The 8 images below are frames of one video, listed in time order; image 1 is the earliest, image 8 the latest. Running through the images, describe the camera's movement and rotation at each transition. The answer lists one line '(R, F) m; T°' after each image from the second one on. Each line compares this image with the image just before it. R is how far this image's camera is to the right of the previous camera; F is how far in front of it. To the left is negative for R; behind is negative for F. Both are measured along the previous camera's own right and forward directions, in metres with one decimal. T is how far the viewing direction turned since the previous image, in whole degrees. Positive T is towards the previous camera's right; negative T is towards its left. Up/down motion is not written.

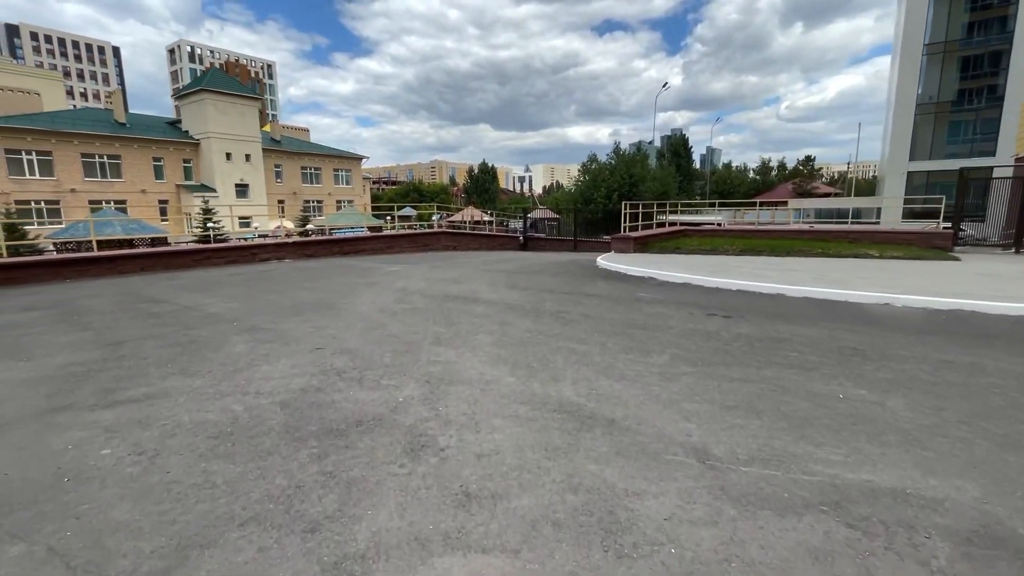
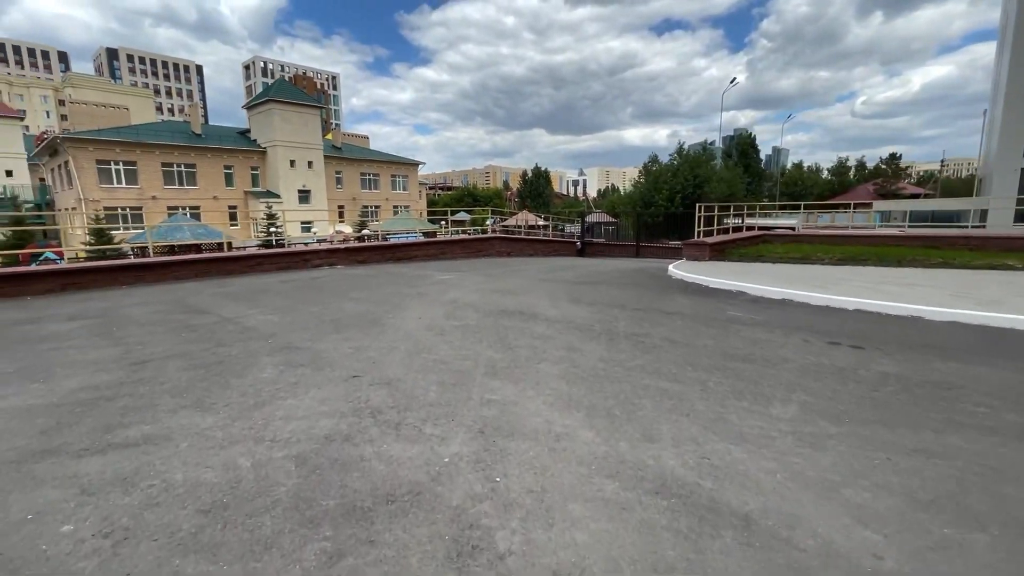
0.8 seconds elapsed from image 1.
(-0.2, +0.9) m; -6°
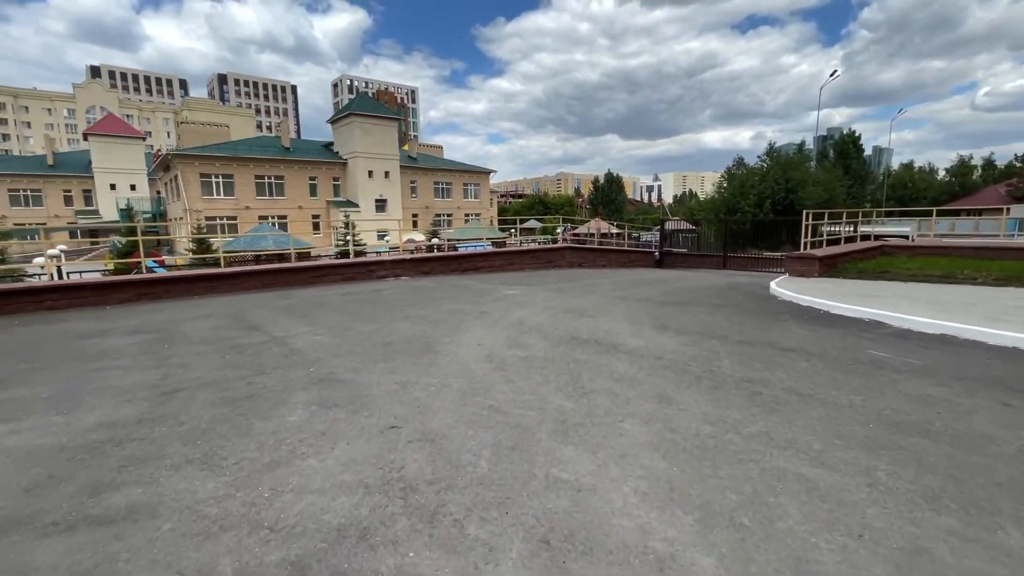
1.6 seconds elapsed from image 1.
(-0.1, +0.9) m; -8°
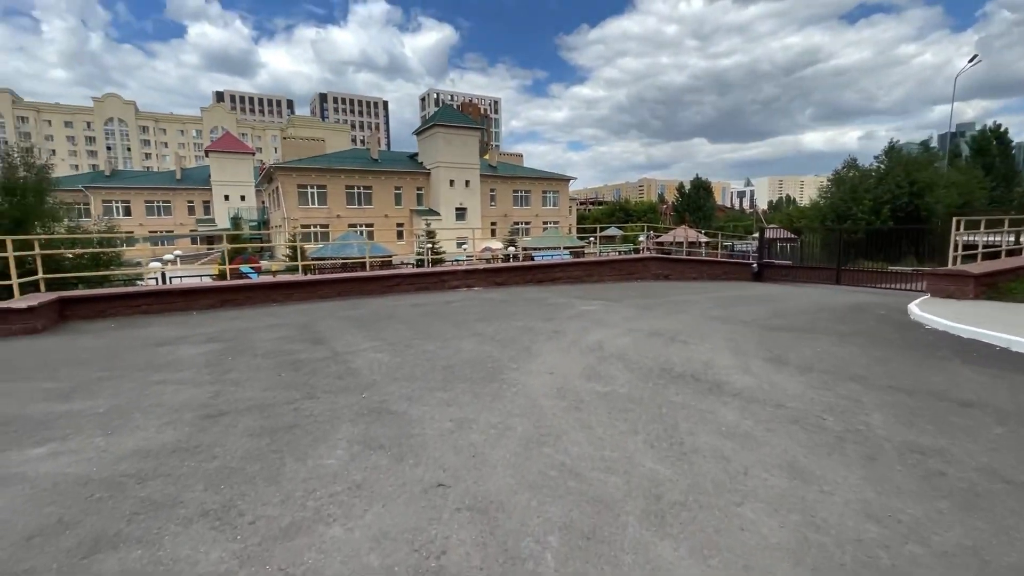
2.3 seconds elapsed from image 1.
(0.0, +0.7) m; -9°
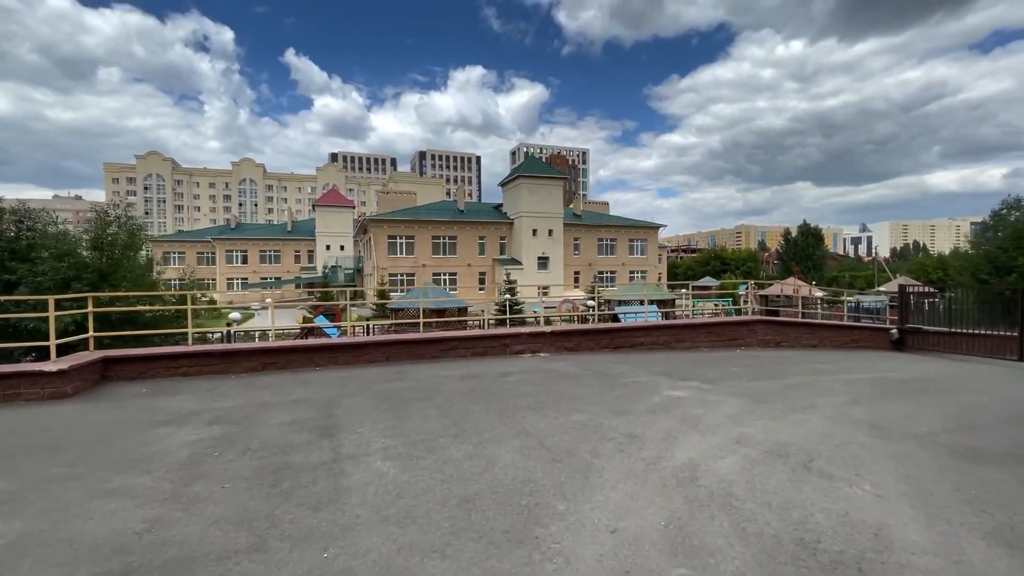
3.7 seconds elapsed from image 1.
(+0.3, +1.5) m; -10°
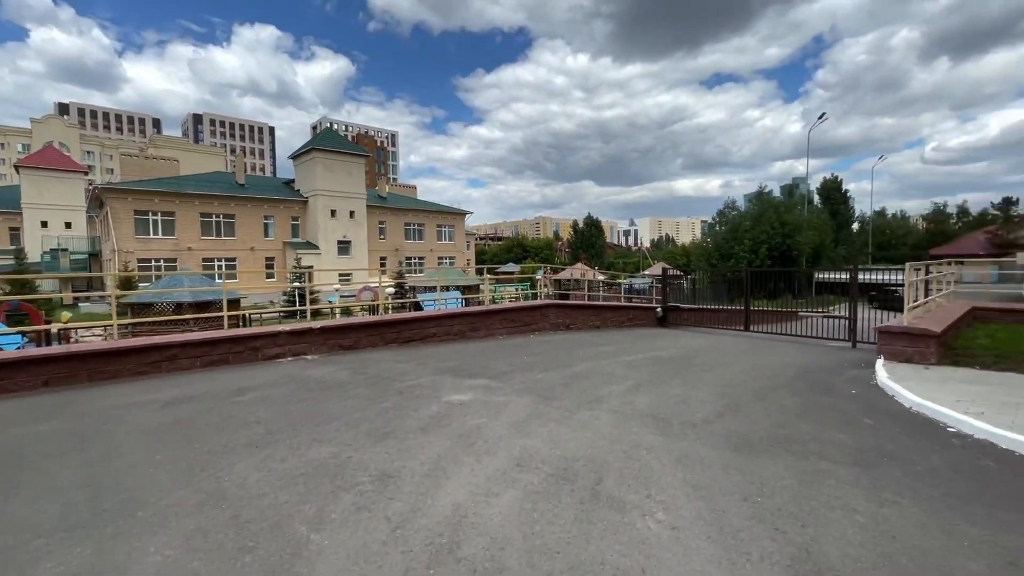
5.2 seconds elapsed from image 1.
(+0.8, +1.3) m; +22°
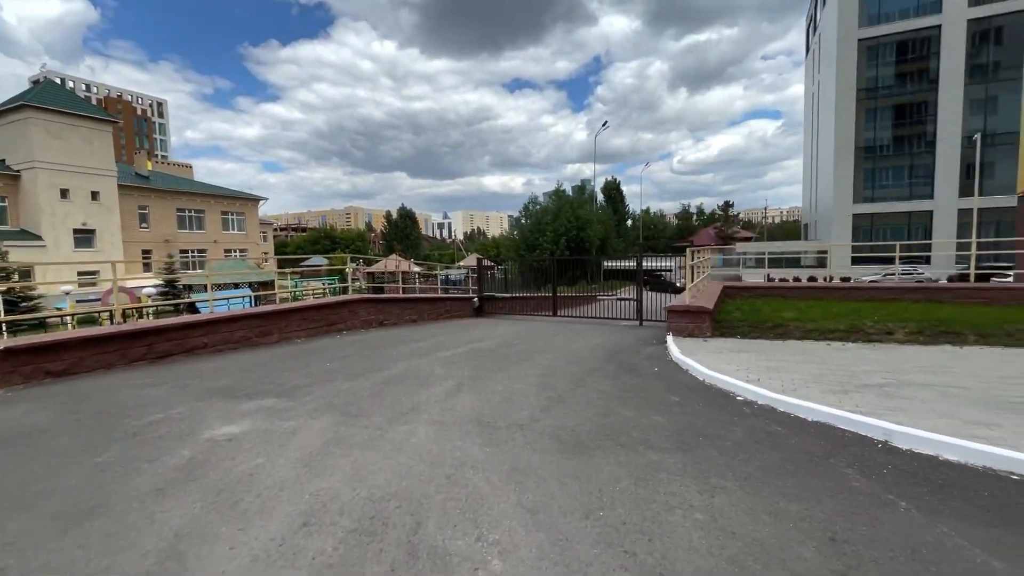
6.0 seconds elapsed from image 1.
(+0.2, +0.8) m; +22°
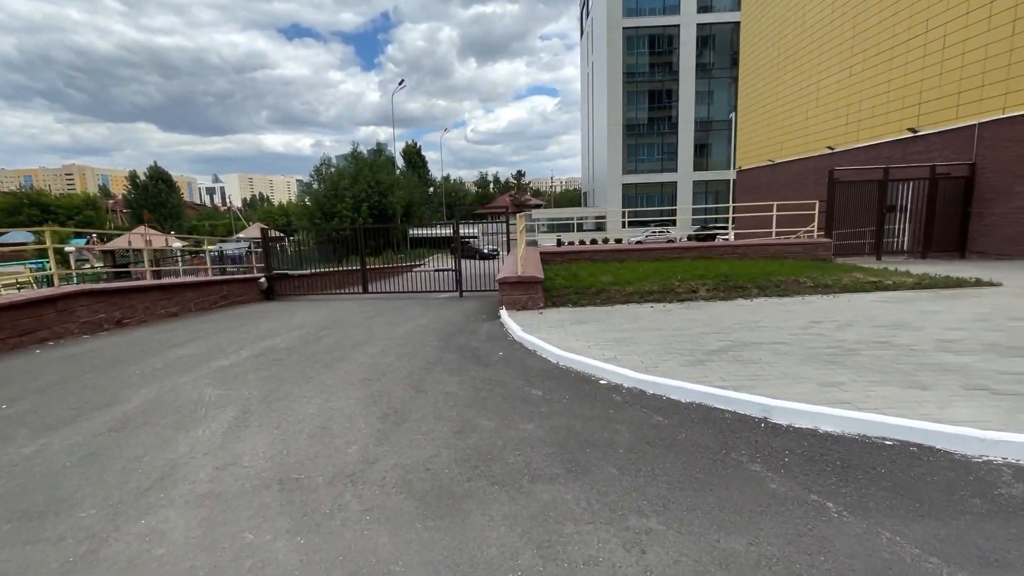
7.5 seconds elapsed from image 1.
(-0.1, +1.2) m; +23°
